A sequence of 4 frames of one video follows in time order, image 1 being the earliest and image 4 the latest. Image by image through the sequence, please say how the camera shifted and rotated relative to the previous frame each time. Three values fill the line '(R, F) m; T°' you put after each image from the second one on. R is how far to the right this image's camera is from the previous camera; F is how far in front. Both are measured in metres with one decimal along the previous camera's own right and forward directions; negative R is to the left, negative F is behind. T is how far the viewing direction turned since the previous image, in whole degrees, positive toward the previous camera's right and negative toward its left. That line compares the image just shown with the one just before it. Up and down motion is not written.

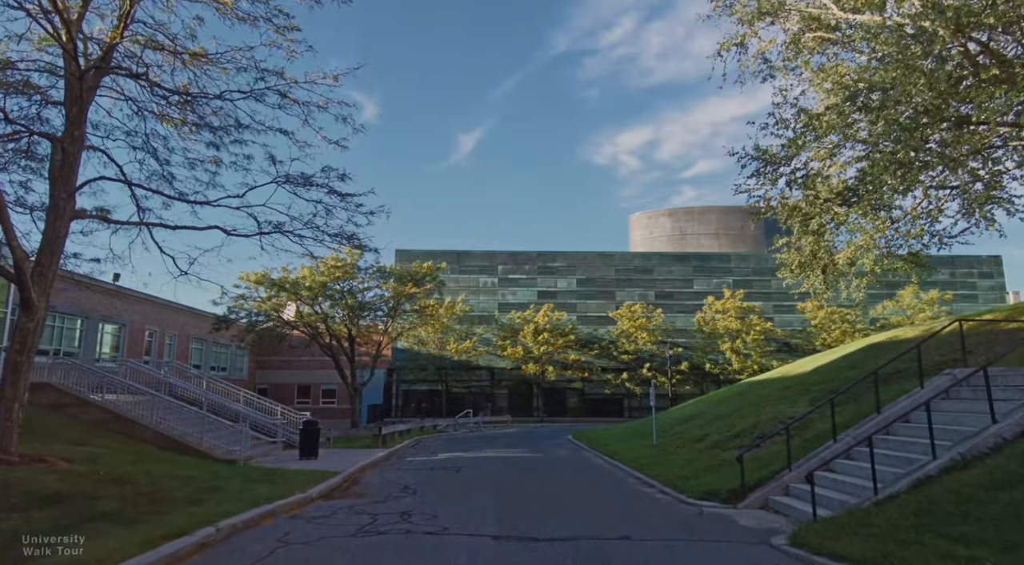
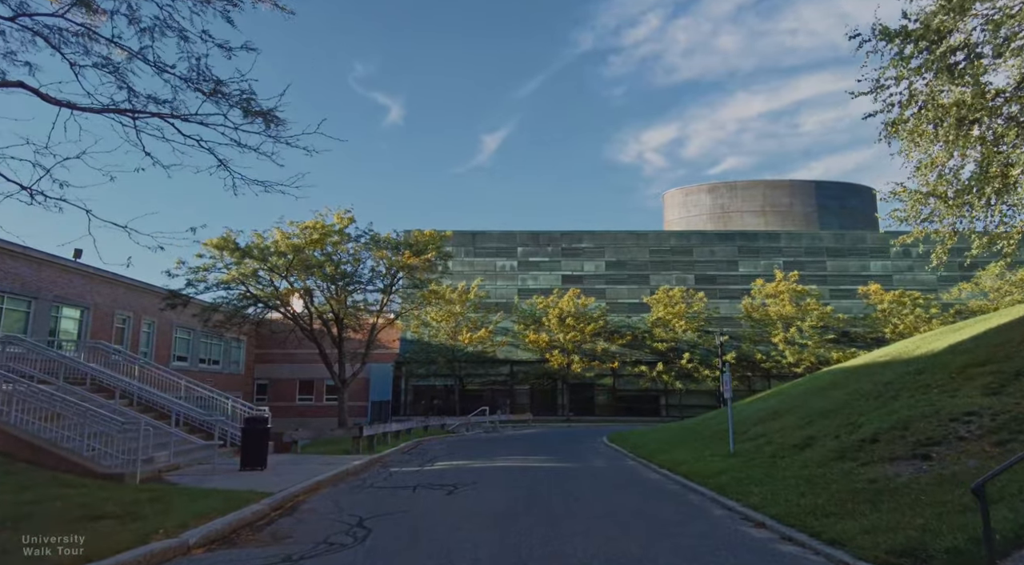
(+0.1, +5.1) m; -2°
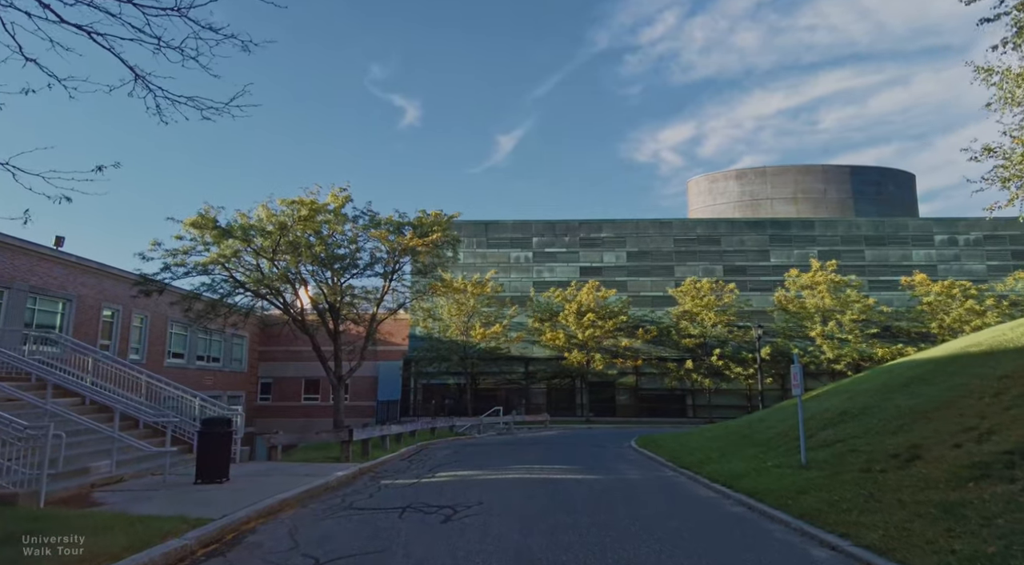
(0.0, +2.6) m; -1°
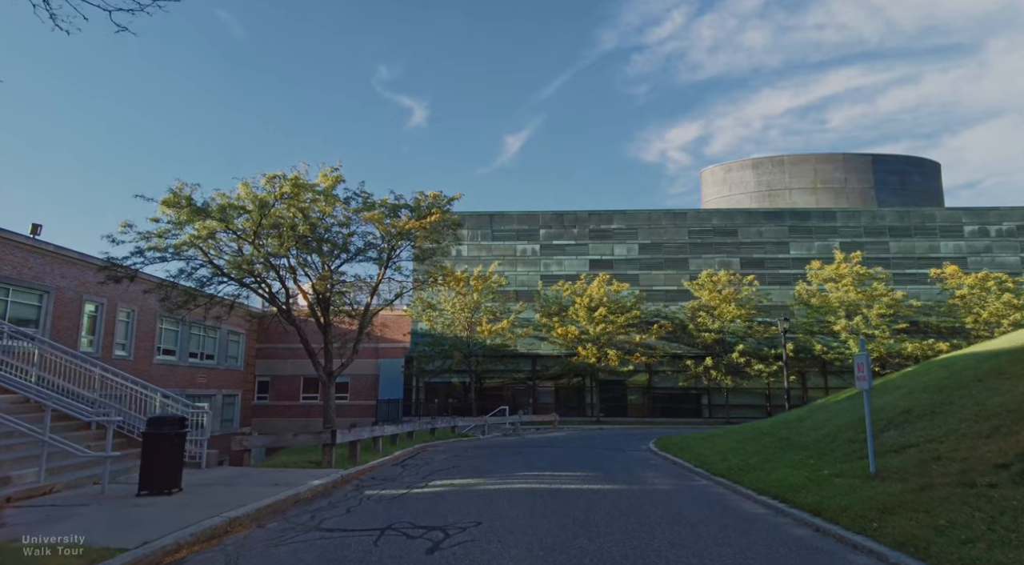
(0.0, +1.9) m; -1°
